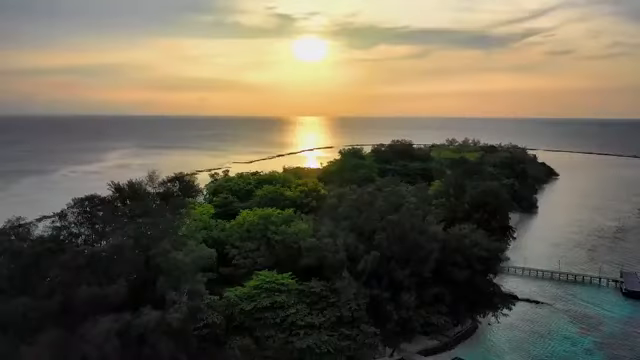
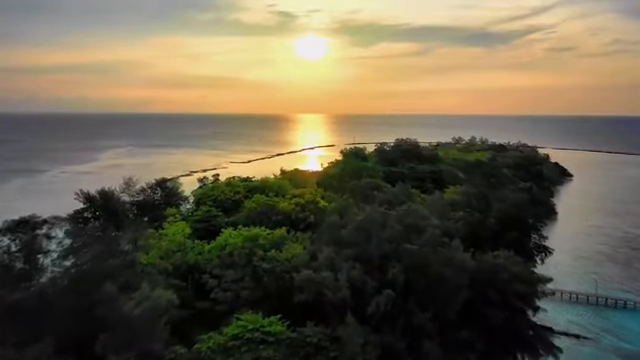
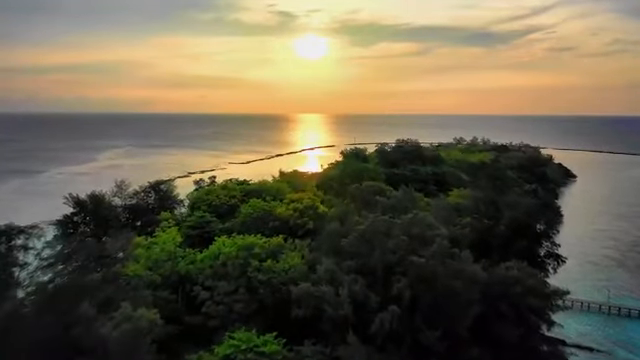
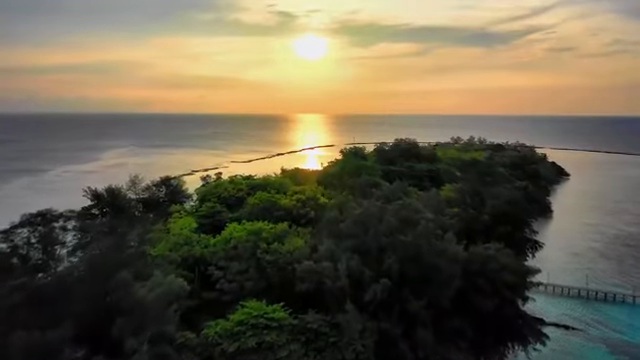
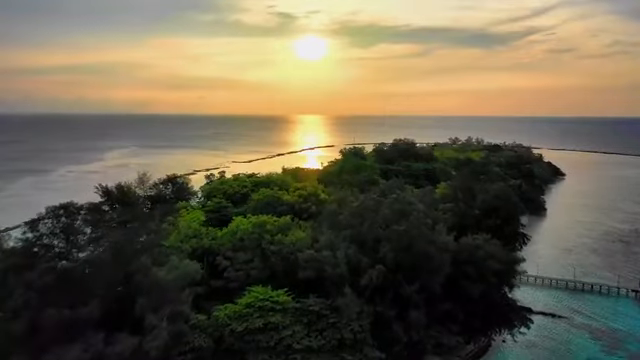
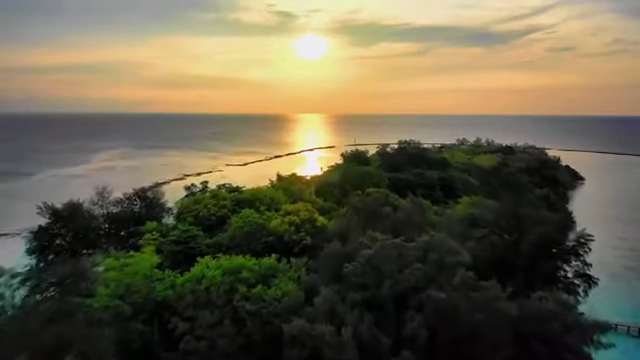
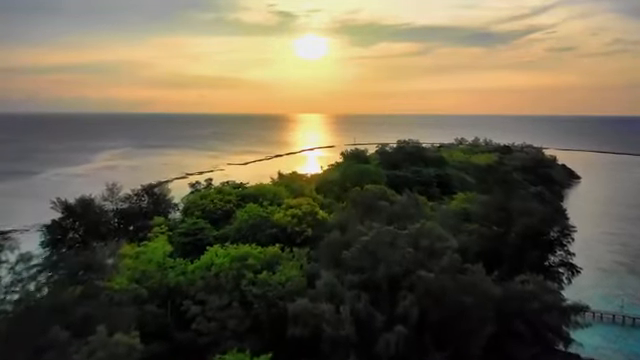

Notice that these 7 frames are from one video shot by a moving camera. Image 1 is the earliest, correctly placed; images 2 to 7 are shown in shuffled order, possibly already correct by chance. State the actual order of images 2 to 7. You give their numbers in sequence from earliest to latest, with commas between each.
5, 4, 2, 3, 7, 6
